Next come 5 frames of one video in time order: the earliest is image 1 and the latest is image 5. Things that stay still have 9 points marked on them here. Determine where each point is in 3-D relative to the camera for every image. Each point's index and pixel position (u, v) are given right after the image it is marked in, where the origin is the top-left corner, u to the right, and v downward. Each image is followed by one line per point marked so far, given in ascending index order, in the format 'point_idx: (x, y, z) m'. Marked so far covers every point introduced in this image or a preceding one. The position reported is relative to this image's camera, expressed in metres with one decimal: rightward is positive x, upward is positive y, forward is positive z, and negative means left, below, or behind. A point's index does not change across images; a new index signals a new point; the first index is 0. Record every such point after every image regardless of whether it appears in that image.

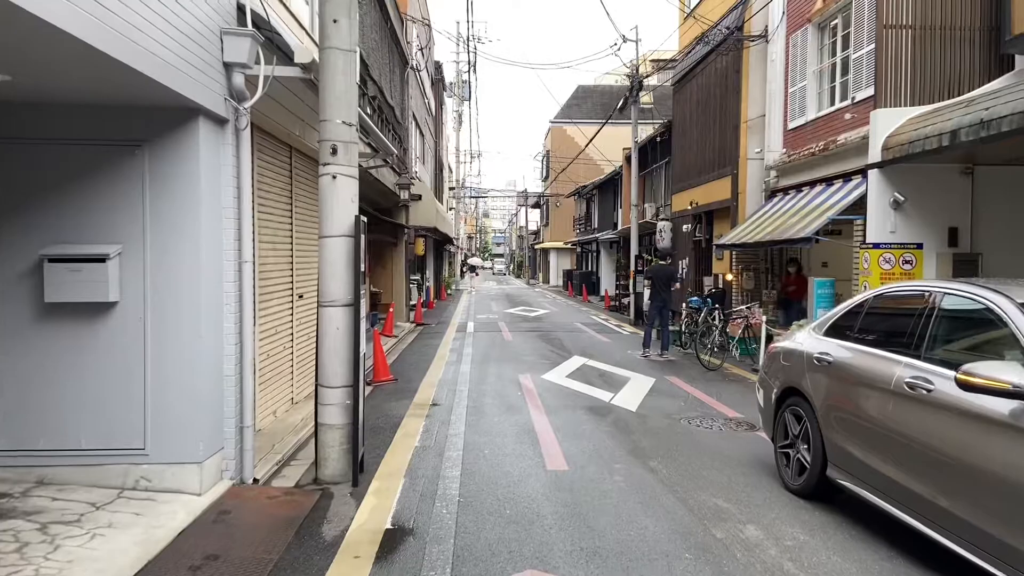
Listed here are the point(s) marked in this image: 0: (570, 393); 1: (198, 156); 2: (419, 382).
0: (+0.6, -1.1, +8.4) m
1: (-1.8, +0.7, +4.5) m
2: (-1.1, -1.1, +9.3) m
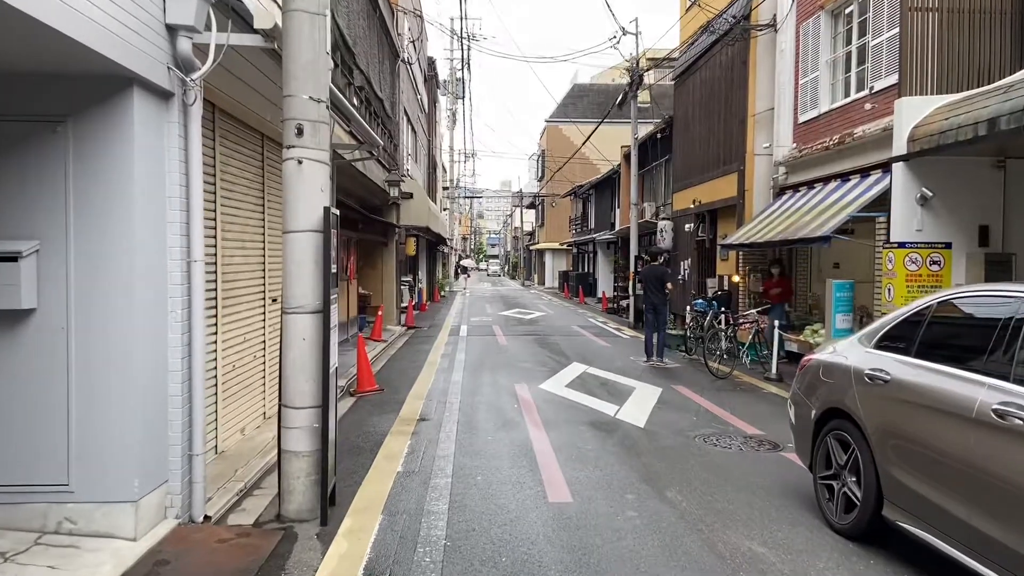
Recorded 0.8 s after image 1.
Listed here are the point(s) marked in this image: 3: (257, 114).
0: (+0.6, -1.1, +7.7) m
1: (-1.8, +0.7, +3.8) m
2: (-1.1, -1.1, +8.5) m
3: (-1.9, +1.3, +6.1) m
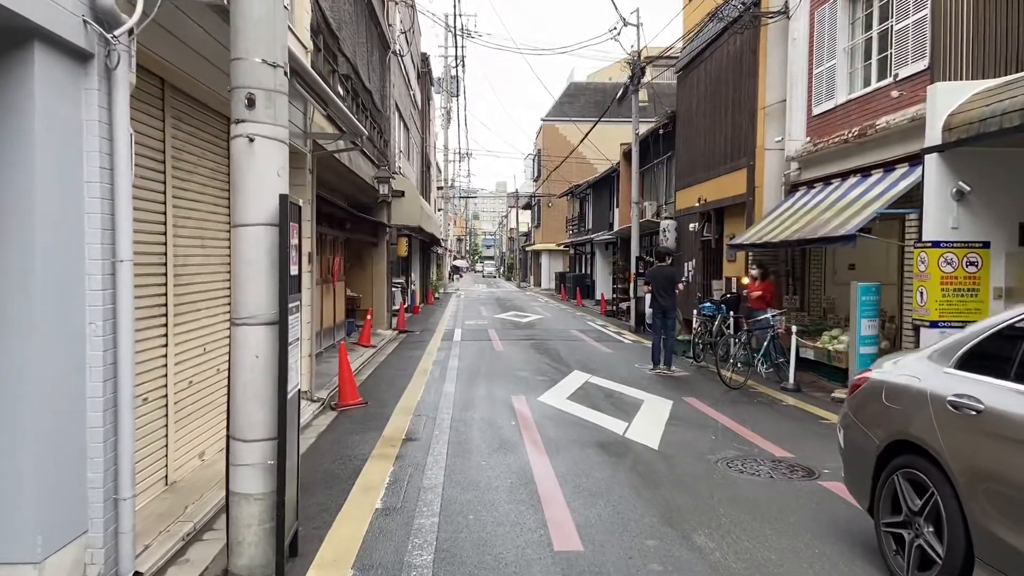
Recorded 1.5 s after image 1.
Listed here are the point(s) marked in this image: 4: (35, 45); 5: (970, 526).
0: (+0.5, -1.2, +7.0) m
1: (-1.8, +0.7, +3.0) m
2: (-1.1, -1.1, +7.8) m
3: (-1.9, +1.3, +5.3) m
4: (-1.8, +0.9, +3.0) m
5: (+1.7, -0.9, +3.1) m
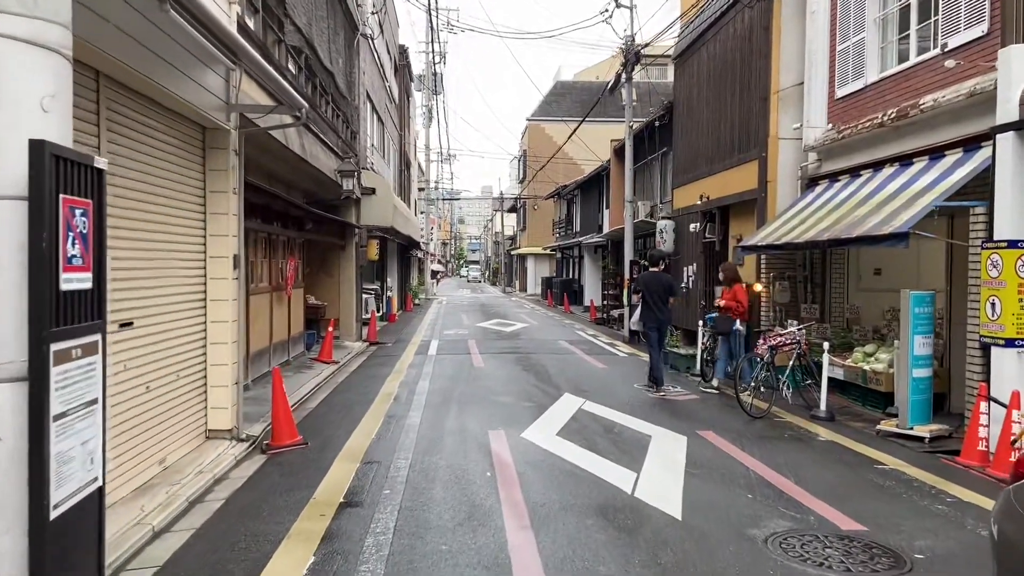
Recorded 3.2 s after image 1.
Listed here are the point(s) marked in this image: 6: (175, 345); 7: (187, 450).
0: (+0.4, -1.2, +5.4) m
1: (-1.9, +0.6, +1.4) m
2: (-1.3, -1.2, +6.2) m
3: (-2.1, +1.2, +3.7) m
4: (-1.9, +0.8, +1.4) m
5: (+1.6, -1.0, +1.5) m
6: (-2.4, -0.4, +5.8) m
7: (-2.4, -1.2, +5.9) m
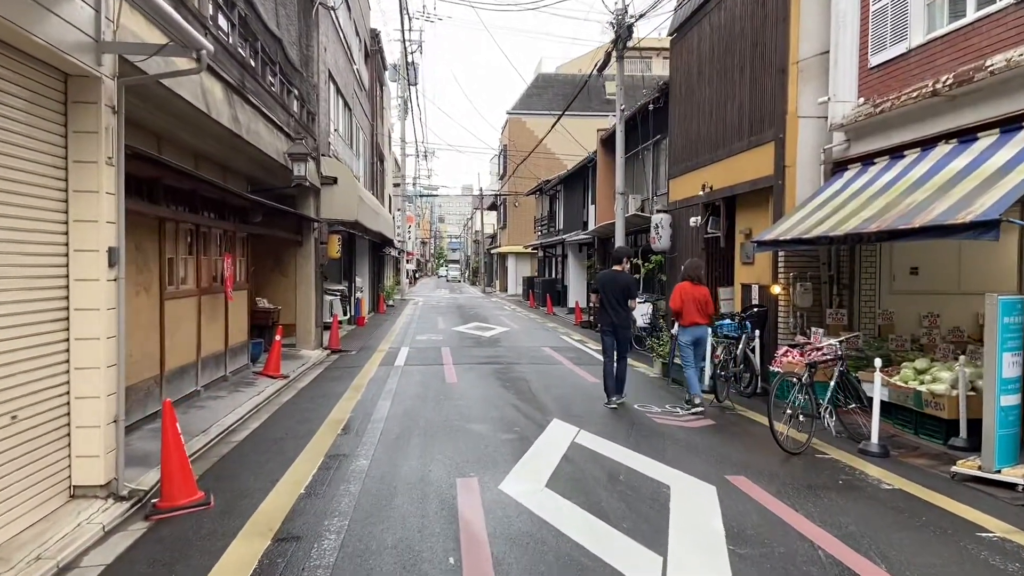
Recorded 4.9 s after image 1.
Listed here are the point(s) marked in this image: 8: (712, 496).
0: (+0.3, -1.3, +3.8) m
1: (-1.9, +0.6, -0.2) m
2: (-1.5, -1.2, +4.5) m
3: (-2.2, +1.2, +2.1) m
4: (-1.9, +0.8, -0.2) m
5: (+1.6, -1.0, 0.0) m
6: (-2.5, -0.4, +4.1) m
7: (-2.5, -1.2, +4.3) m
8: (+1.2, -1.3, +4.9) m
